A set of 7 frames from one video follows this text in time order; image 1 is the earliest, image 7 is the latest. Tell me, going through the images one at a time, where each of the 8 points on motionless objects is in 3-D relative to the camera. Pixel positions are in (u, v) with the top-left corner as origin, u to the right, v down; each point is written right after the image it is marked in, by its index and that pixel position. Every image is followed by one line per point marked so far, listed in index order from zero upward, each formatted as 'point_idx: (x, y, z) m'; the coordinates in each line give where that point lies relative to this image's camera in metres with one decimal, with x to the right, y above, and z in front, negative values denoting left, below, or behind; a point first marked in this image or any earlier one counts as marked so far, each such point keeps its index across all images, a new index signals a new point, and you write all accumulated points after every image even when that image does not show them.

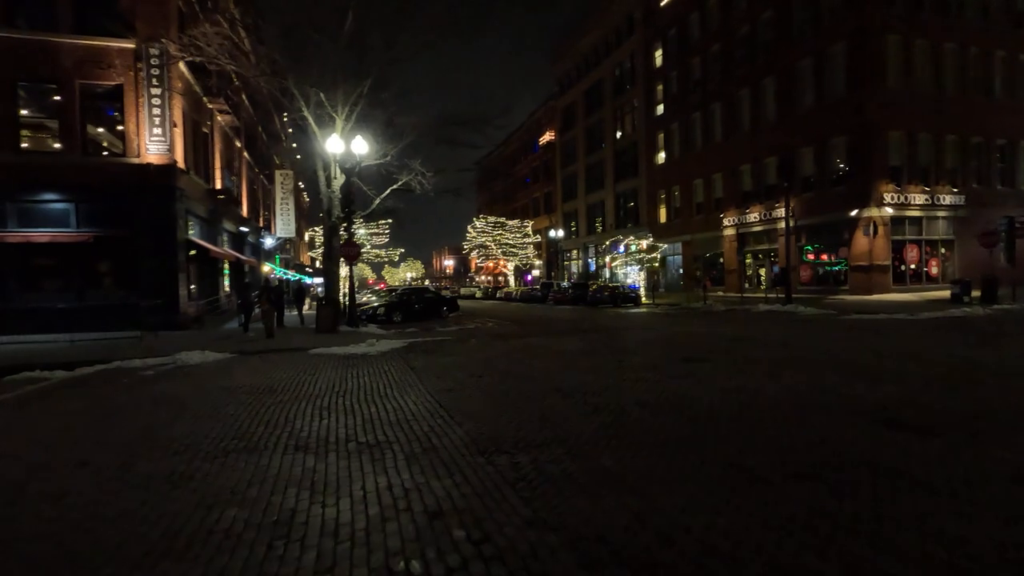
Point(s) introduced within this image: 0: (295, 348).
0: (-7.0, -2.0, +17.1) m
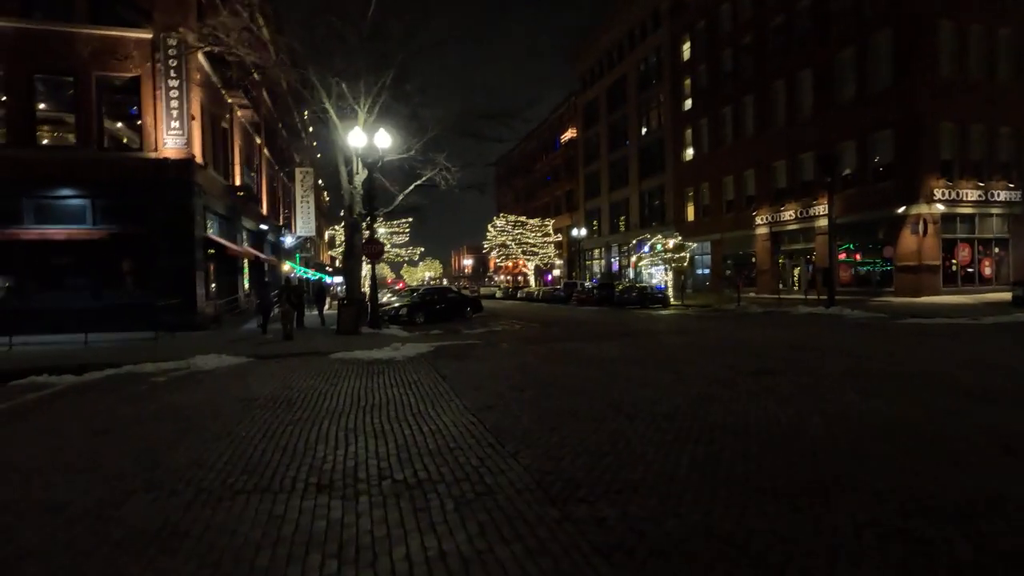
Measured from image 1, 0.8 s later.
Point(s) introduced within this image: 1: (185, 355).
0: (-6.0, -1.9, +16.1) m
1: (-9.8, -2.0, +15.9) m
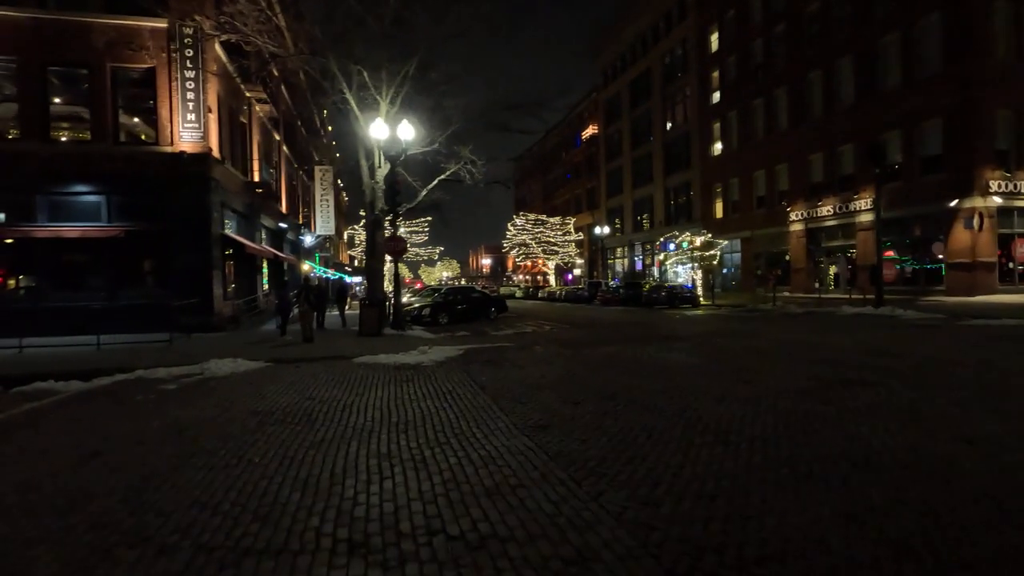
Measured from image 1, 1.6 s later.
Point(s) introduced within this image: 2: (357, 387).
0: (-4.9, -1.9, +15.0) m
1: (-8.7, -2.0, +15.0) m
2: (-3.1, -2.0, +10.7) m
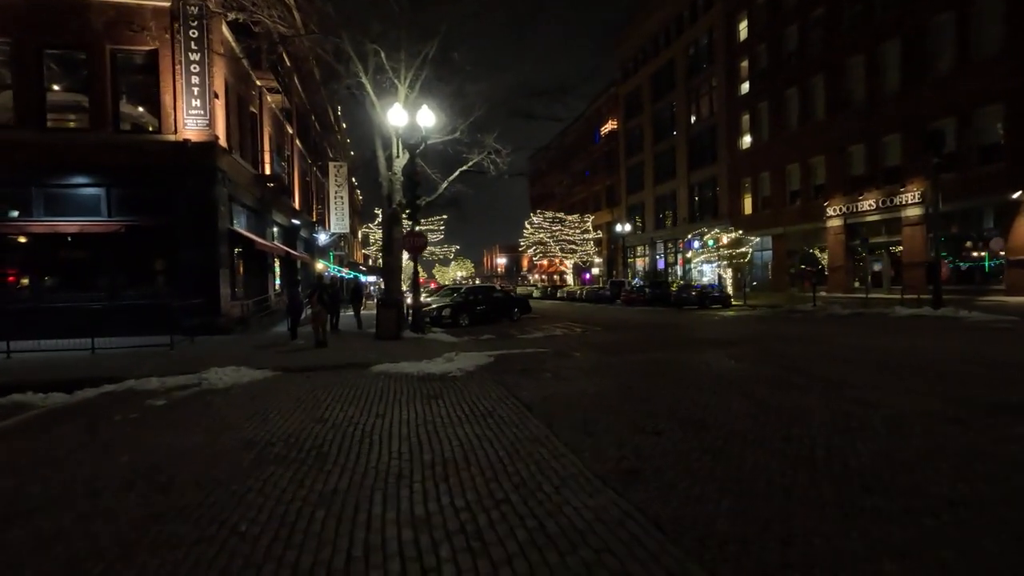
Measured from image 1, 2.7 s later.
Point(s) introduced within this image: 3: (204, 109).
0: (-4.0, -1.9, +13.3) m
1: (-7.8, -2.0, +13.4) m
2: (-2.3, -2.0, +9.0) m
3: (-11.2, +6.5, +19.4) m
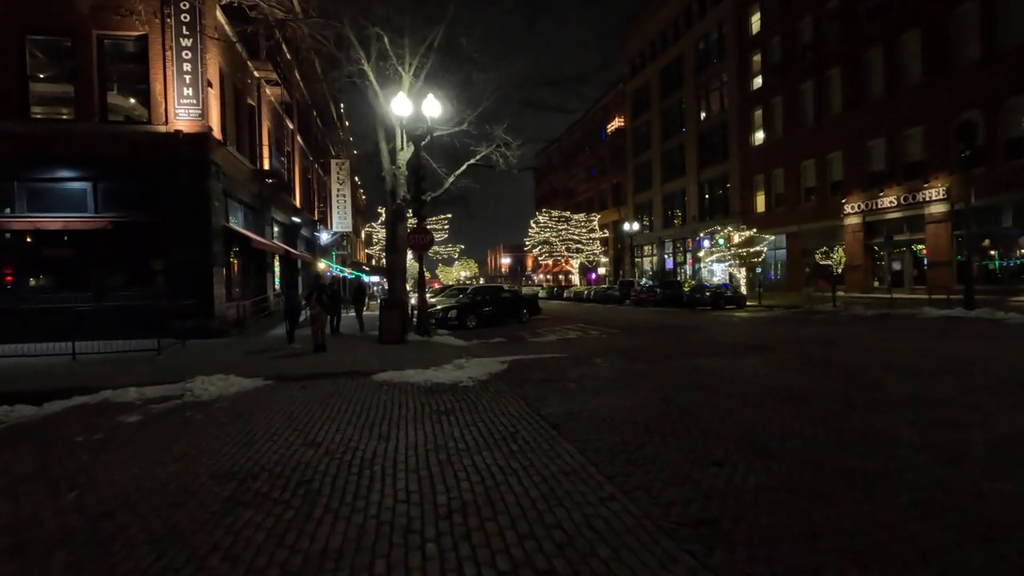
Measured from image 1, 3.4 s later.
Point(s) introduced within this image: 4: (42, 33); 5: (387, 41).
0: (-3.6, -1.9, +12.1) m
1: (-7.4, -2.0, +12.2) m
2: (-1.9, -2.0, +7.8) m
3: (-10.8, +6.5, +18.2) m
4: (-15.7, +8.5, +17.8) m
5: (-4.4, +8.7, +19.0) m
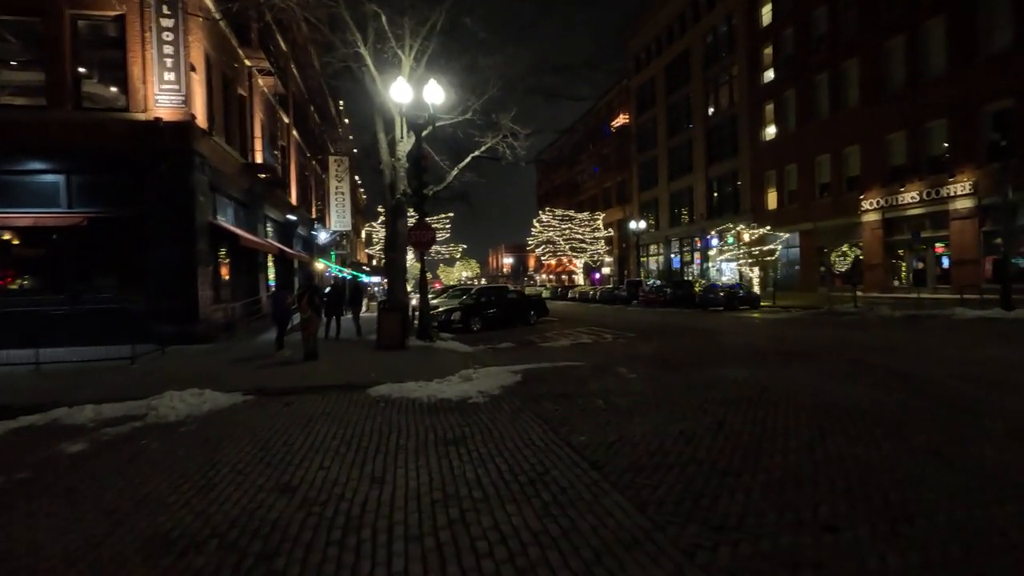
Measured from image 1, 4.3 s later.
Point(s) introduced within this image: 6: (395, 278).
0: (-3.3, -1.9, +10.7) m
1: (-7.1, -2.0, +10.8) m
2: (-1.7, -2.0, +6.4) m
3: (-10.5, +6.5, +16.8) m
4: (-15.4, +8.5, +16.4) m
5: (-4.2, +8.7, +17.5) m
6: (-4.1, +0.3, +18.6) m
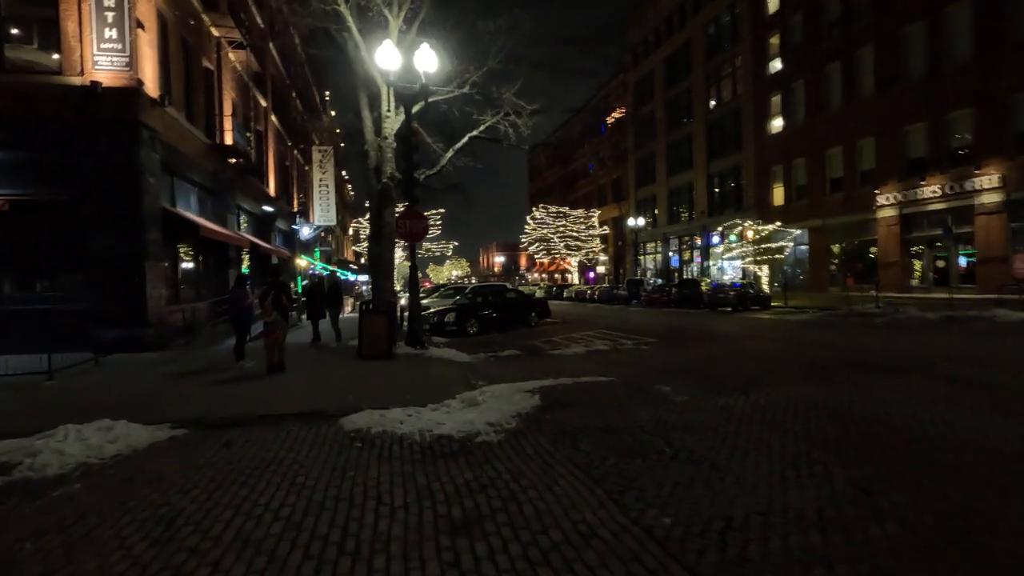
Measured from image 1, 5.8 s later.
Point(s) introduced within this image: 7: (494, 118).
0: (-3.1, -1.9, +8.2) m
1: (-6.9, -2.0, +8.2) m
2: (-1.3, -1.9, +3.9) m
3: (-10.3, +6.5, +14.1) m
4: (-15.2, +8.5, +13.6) m
5: (-4.0, +8.7, +15.0) m
6: (-3.9, +0.4, +16.0) m
7: (-0.6, +5.8, +18.2) m
